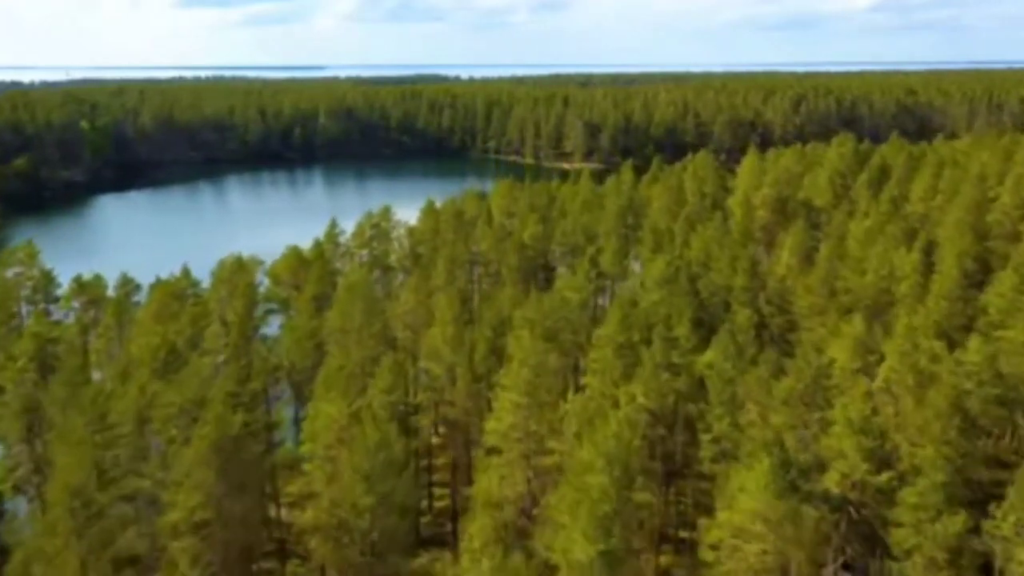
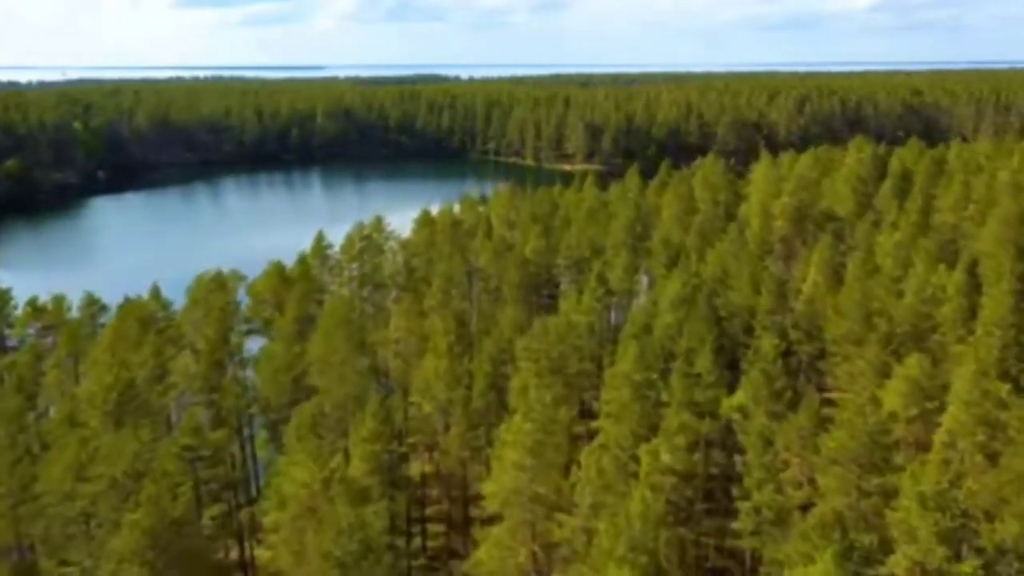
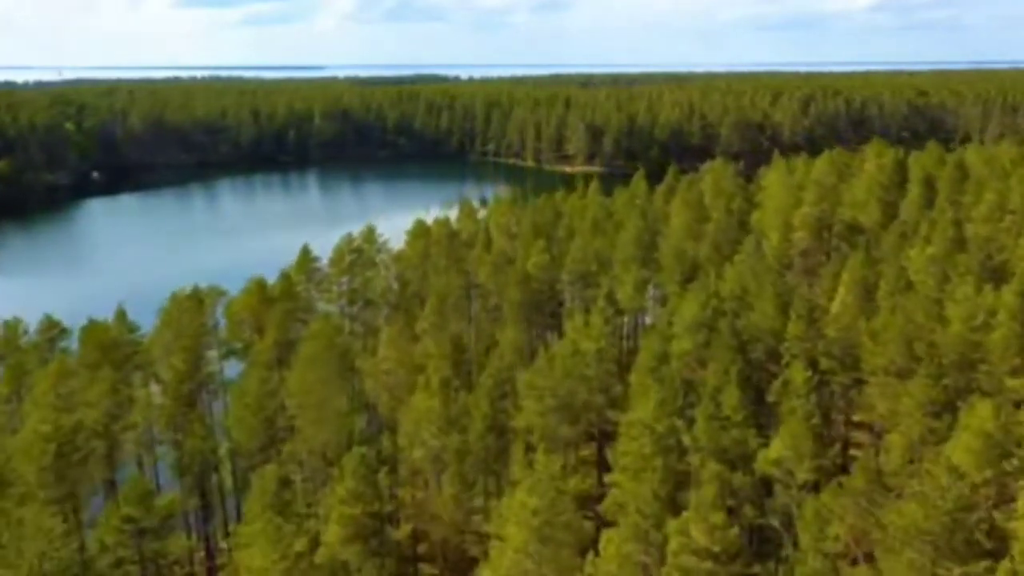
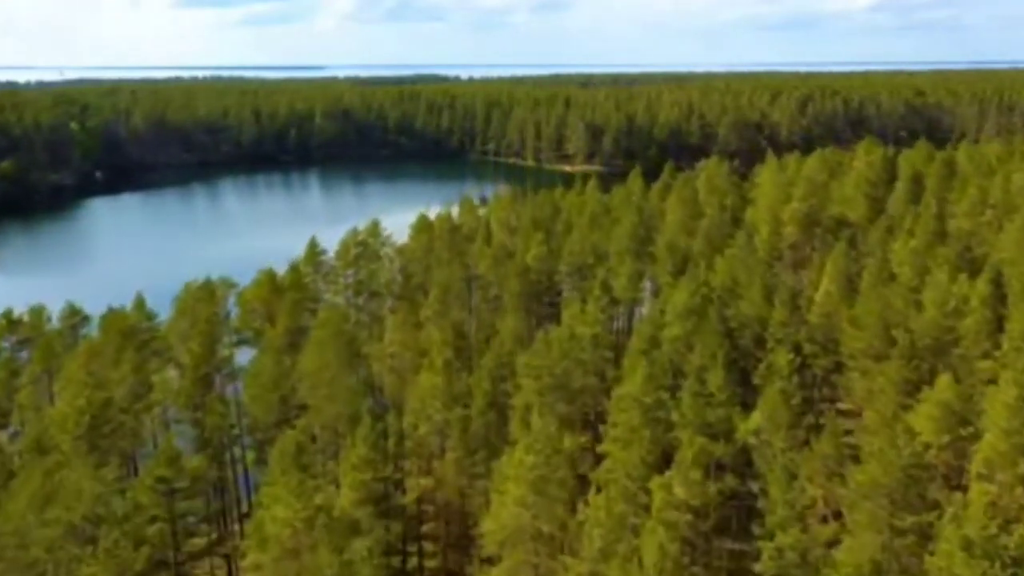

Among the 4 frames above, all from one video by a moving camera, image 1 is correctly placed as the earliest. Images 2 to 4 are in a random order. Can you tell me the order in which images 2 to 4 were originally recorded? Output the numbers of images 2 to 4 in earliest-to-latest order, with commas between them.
2, 4, 3
